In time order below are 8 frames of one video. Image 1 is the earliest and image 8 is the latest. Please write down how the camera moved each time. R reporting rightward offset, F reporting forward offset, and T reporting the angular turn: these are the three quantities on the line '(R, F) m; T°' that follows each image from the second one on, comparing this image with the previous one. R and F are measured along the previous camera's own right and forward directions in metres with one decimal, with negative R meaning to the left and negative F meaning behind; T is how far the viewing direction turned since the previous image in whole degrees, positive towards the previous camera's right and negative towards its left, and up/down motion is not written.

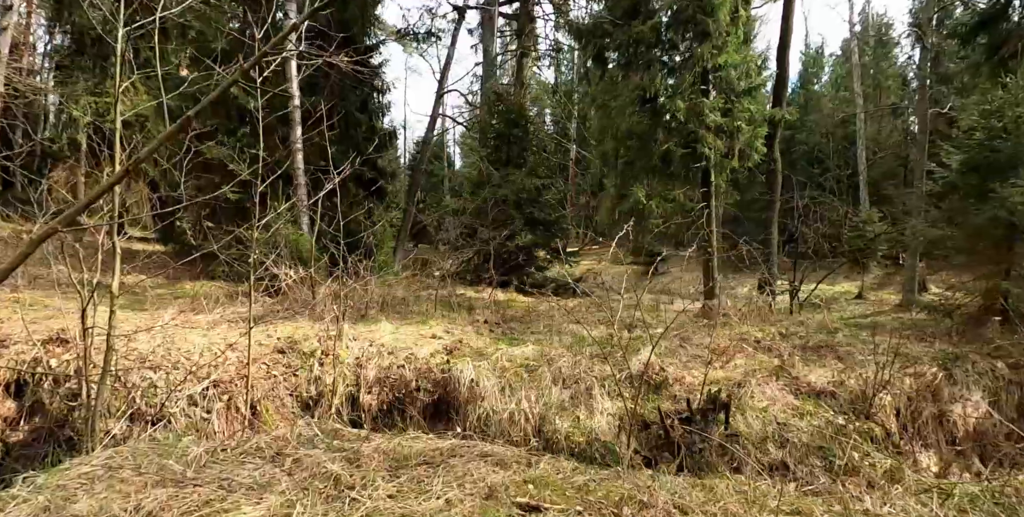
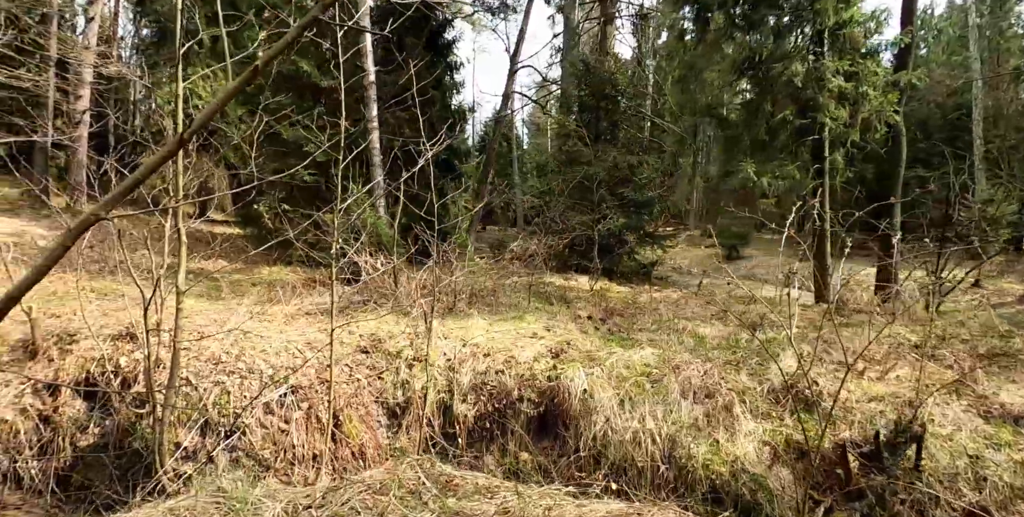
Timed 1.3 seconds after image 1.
(-0.4, +0.8) m; -5°
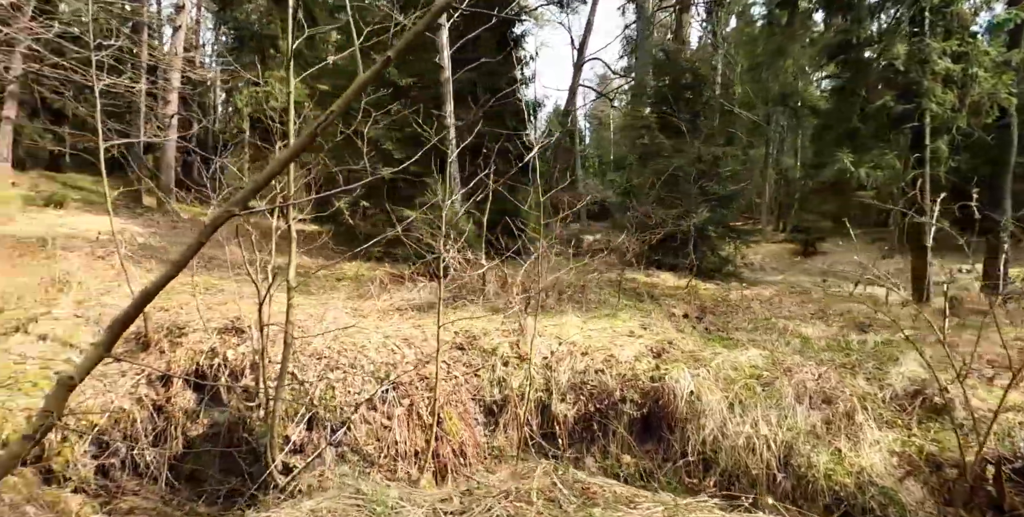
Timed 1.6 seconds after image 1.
(-0.3, +0.1) m; -5°
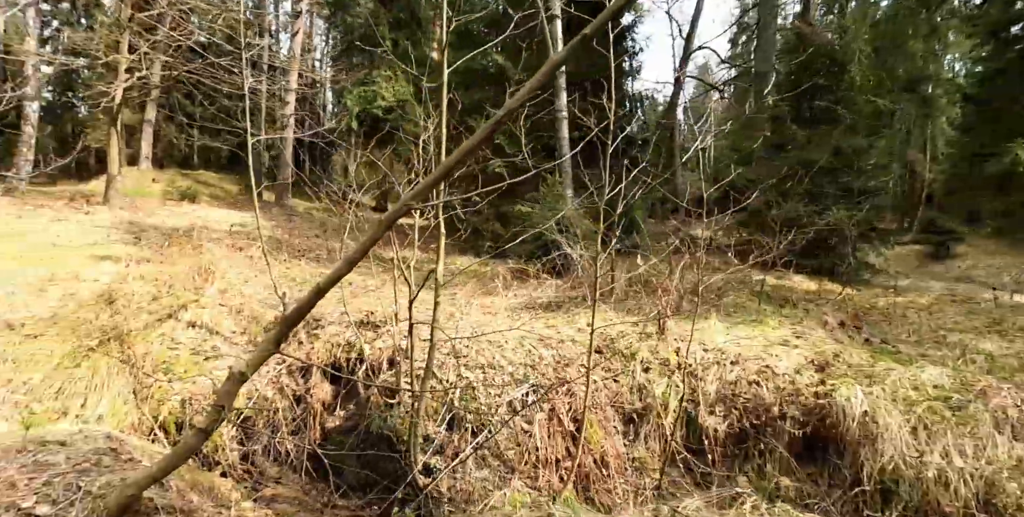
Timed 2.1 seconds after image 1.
(-0.3, +0.2) m; -8°
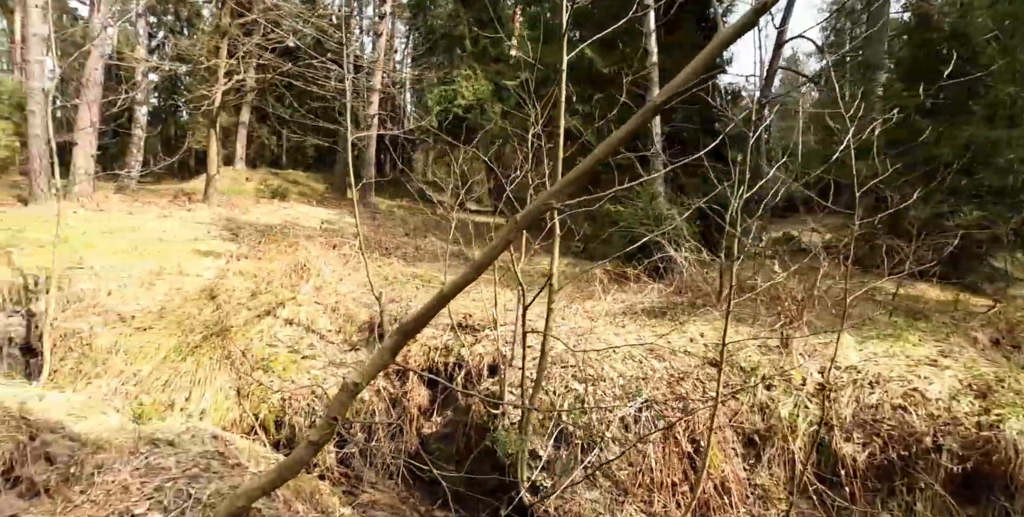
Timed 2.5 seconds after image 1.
(-0.2, +0.3) m; -6°
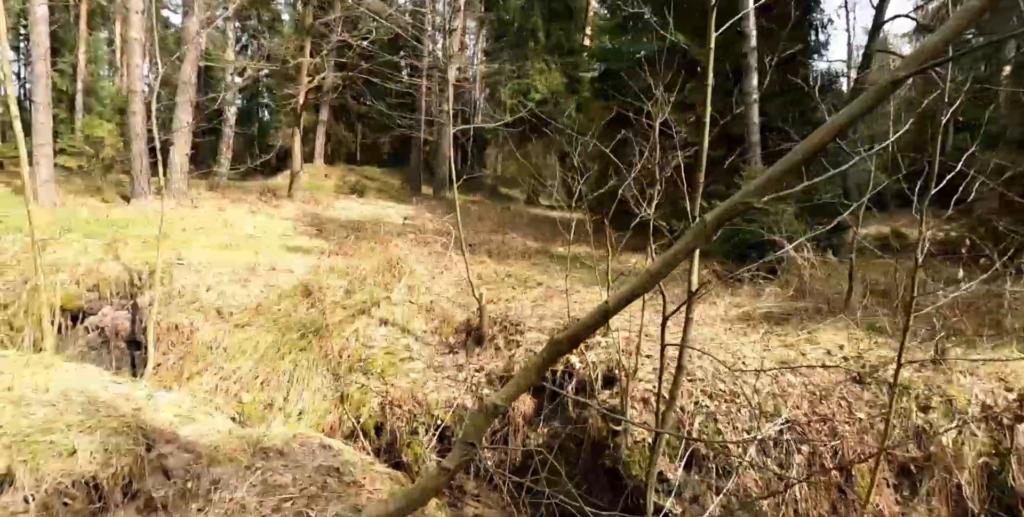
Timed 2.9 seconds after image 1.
(-0.3, +0.3) m; -6°
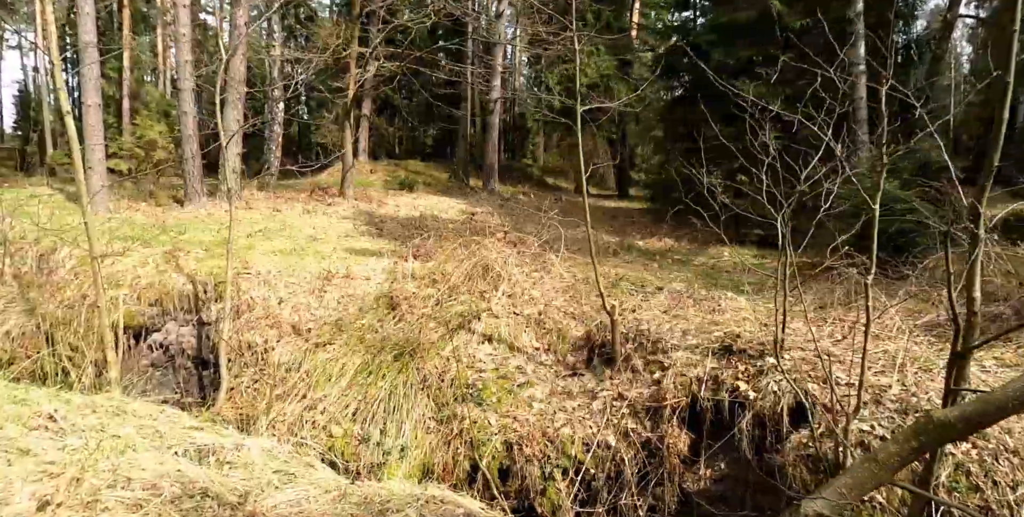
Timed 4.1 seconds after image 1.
(-0.7, +0.9) m; -3°
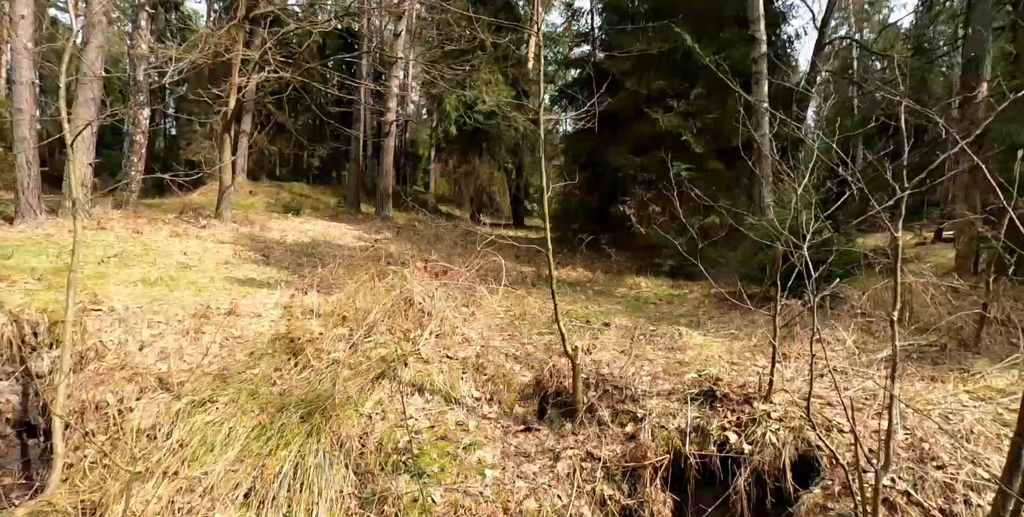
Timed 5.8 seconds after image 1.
(-0.3, +0.9) m; +9°
